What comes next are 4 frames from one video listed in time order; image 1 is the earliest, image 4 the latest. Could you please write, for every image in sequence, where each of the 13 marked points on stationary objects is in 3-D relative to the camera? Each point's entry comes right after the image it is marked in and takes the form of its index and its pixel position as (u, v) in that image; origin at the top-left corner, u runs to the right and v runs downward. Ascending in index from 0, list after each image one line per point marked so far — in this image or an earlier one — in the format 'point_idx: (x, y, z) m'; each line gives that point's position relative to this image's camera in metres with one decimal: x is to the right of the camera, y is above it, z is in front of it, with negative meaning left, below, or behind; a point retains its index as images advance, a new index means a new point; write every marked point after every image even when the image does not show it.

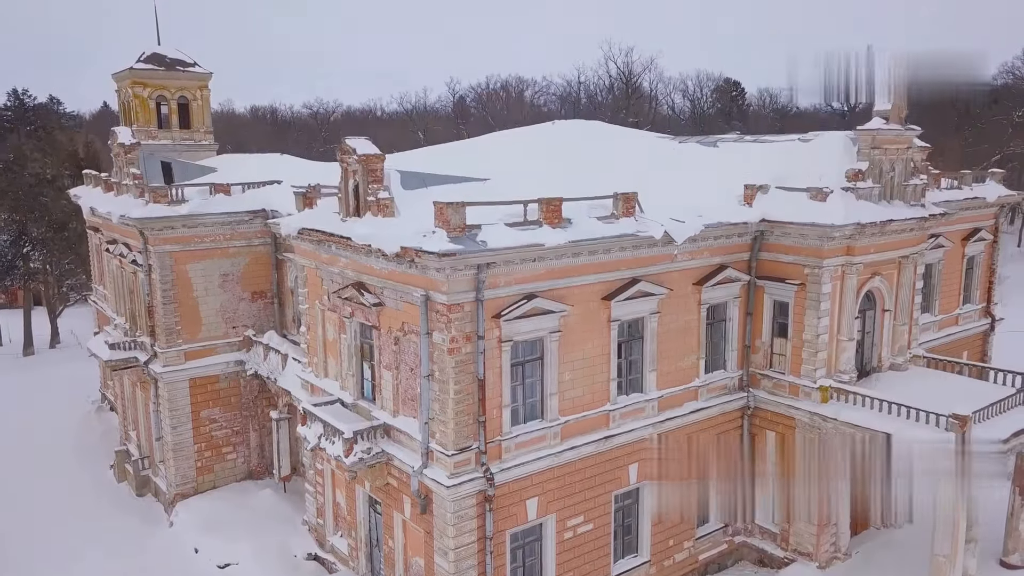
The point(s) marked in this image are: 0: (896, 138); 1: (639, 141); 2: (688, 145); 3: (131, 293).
0: (+7.8, +3.0, +13.9) m
1: (+3.6, +4.0, +19.3) m
2: (+4.7, +3.6, +18.4) m
3: (-10.2, -0.1, +18.4) m
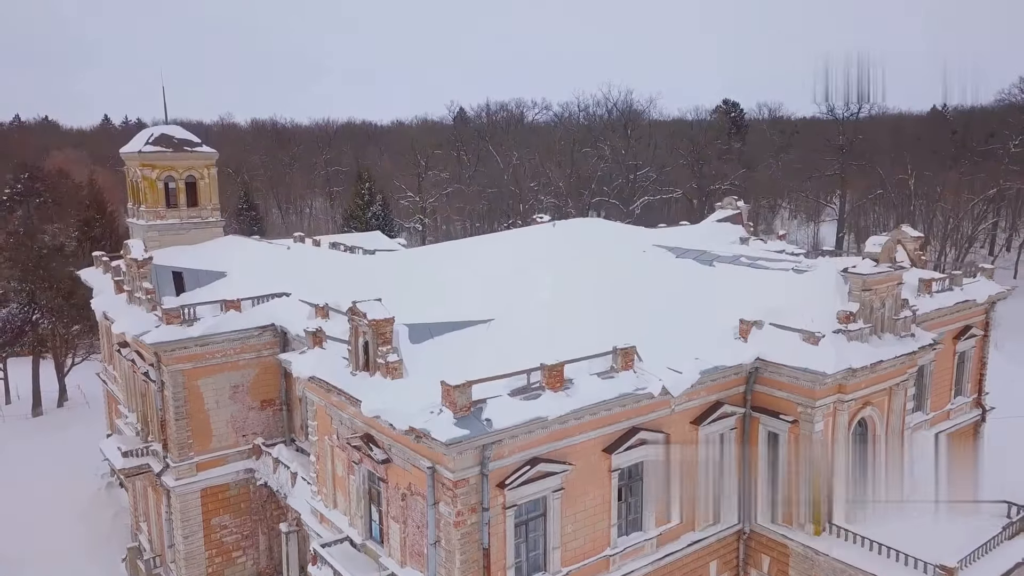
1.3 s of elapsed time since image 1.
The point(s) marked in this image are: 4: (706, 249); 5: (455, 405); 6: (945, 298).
0: (+7.9, +0.2, +14.4) m
1: (+3.6, +1.1, +19.8) m
2: (+4.7, +0.8, +18.9) m
3: (-10.2, -3.0, +18.9) m
4: (+5.6, +1.0, +19.6) m
5: (-0.9, -1.8, +10.8) m
6: (+12.1, -0.3, +19.1) m
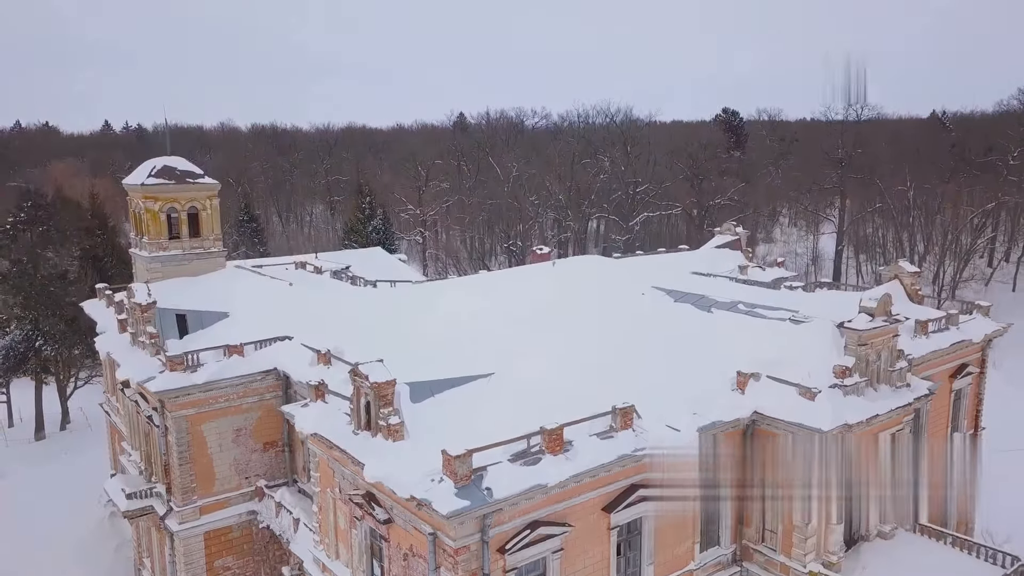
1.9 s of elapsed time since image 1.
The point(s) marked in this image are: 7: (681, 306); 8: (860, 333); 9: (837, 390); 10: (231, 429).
0: (+7.9, -0.9, +14.6) m
1: (+3.6, 0.0, +19.9) m
2: (+4.8, -0.3, +19.0) m
3: (-10.2, -4.1, +19.1) m
4: (+5.6, -0.1, +19.8) m
5: (-0.9, -3.0, +11.0) m
6: (+12.1, -1.4, +19.3) m
7: (+4.7, -0.4, +18.8) m
8: (+7.3, -0.9, +14.4) m
9: (+6.7, -2.1, +14.2) m
10: (-7.2, -3.6, +17.6) m
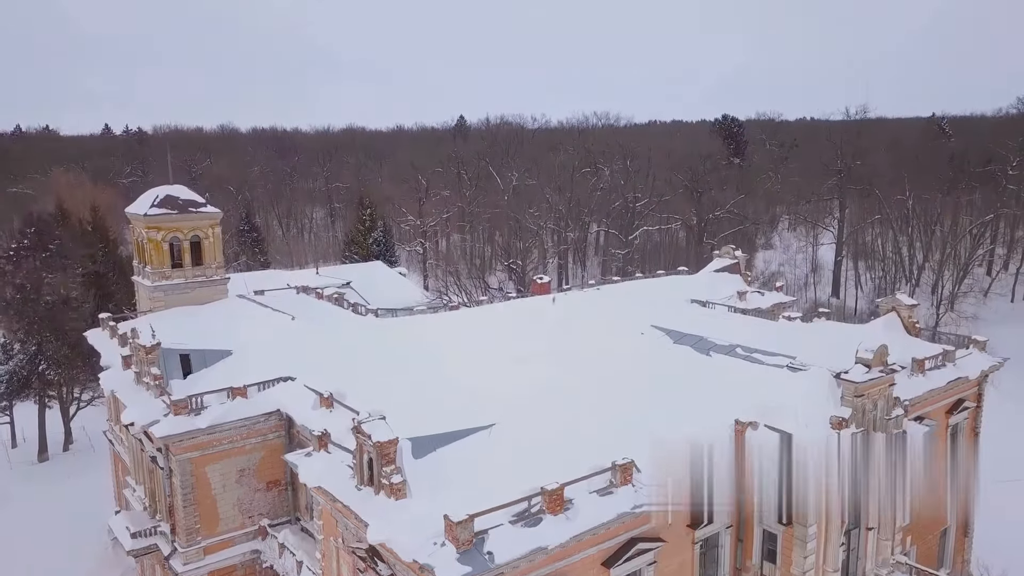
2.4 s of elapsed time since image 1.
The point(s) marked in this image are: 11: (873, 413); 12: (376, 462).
0: (+7.9, -2.0, +14.8) m
1: (+3.6, -1.1, +20.1) m
2: (+4.8, -1.4, +19.2) m
3: (-10.1, -5.2, +19.3) m
4: (+5.6, -1.2, +20.0) m
5: (-0.9, -4.1, +11.2) m
6: (+12.1, -2.5, +19.5) m
7: (+4.7, -1.5, +19.0) m
8: (+7.3, -2.0, +14.5) m
9: (+6.8, -3.2, +14.4) m
10: (-7.2, -4.7, +17.8) m
11: (+7.9, -2.8, +15.0) m
12: (-2.5, -3.2, +12.8) m
